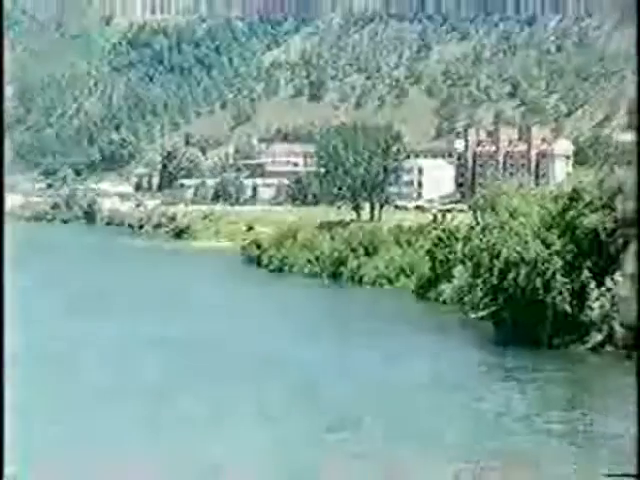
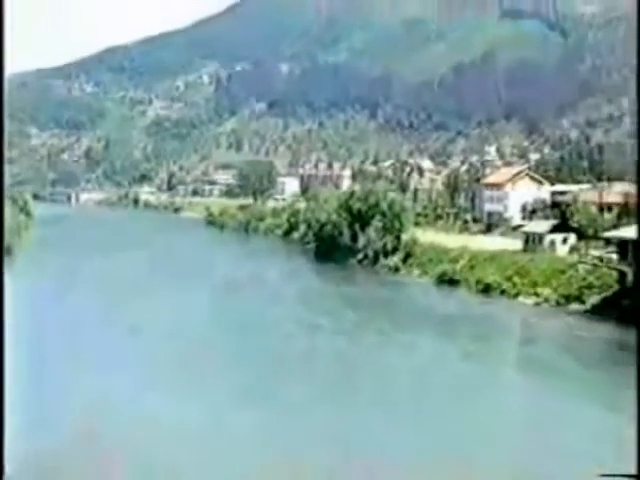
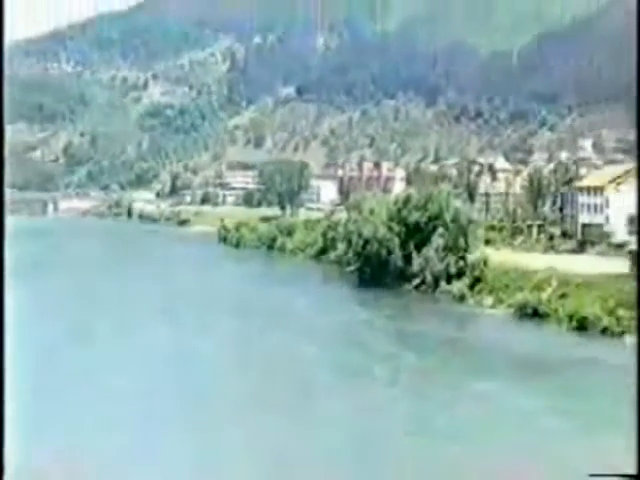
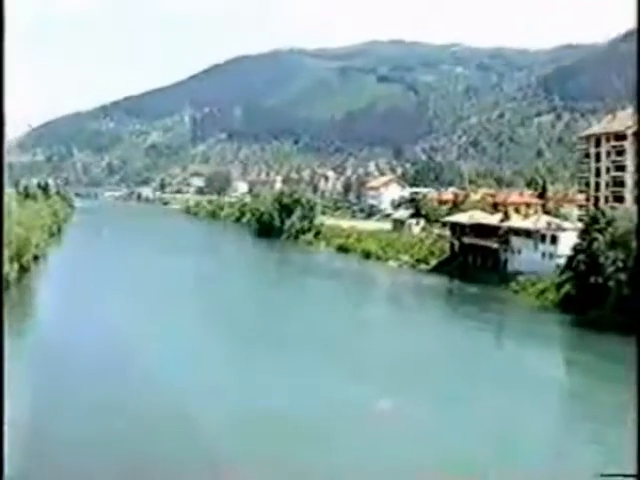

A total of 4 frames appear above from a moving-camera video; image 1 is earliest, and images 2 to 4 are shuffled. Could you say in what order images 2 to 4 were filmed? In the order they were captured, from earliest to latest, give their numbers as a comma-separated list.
3, 2, 4
